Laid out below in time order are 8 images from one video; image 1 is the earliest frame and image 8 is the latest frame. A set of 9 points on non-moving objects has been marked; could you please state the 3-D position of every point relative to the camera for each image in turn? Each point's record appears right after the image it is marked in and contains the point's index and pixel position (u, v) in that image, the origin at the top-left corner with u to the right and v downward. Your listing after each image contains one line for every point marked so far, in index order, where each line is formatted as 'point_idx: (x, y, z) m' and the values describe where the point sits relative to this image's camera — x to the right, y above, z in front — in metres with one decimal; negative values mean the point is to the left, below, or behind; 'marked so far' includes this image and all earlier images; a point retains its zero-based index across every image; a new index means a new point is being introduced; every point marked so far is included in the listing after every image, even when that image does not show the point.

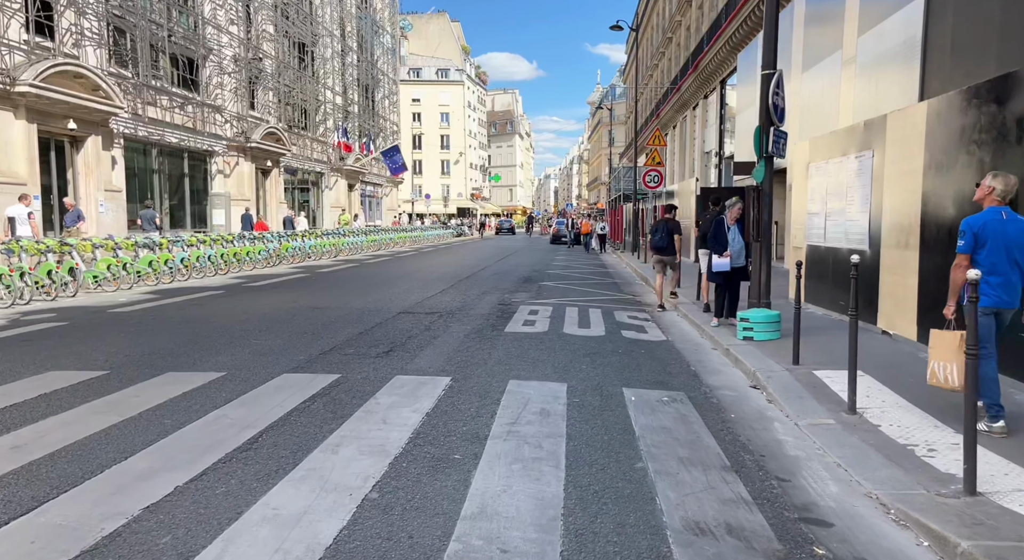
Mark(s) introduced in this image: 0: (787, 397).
0: (+2.2, -0.9, +5.6) m
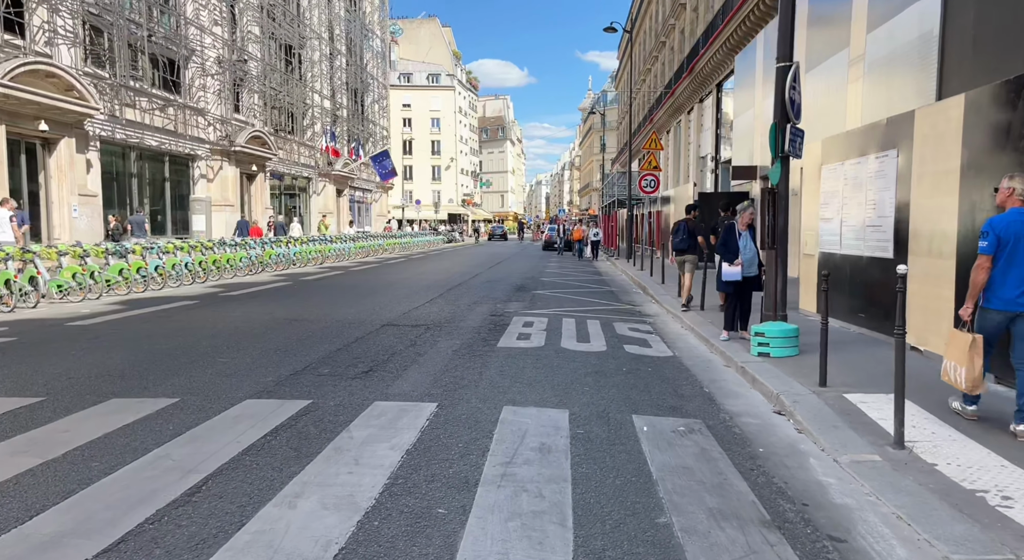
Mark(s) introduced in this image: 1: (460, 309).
0: (+2.2, -1.0, +4.9) m
1: (-0.8, -0.5, +11.1) m
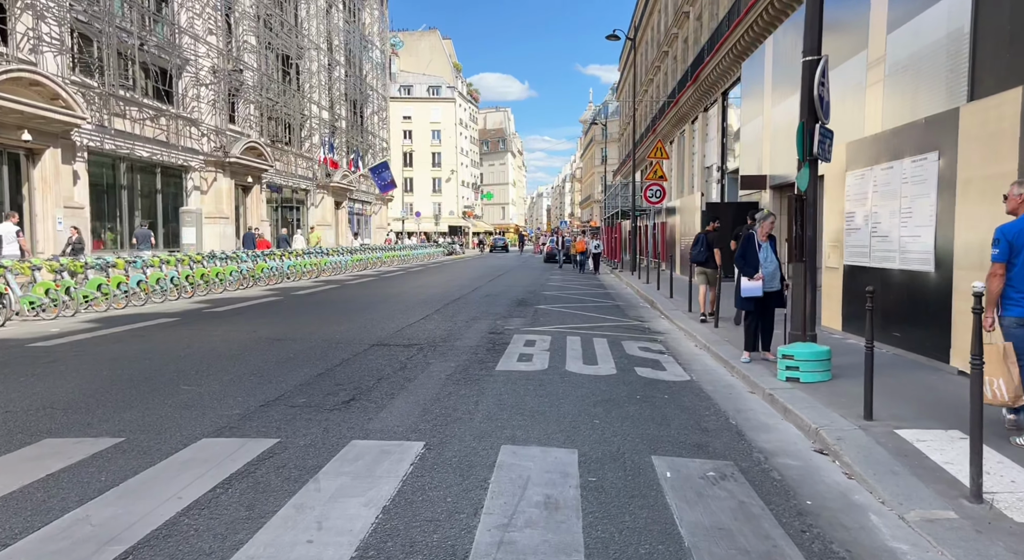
0: (+2.2, -1.1, +4.1) m
1: (-0.8, -0.7, +10.4) m
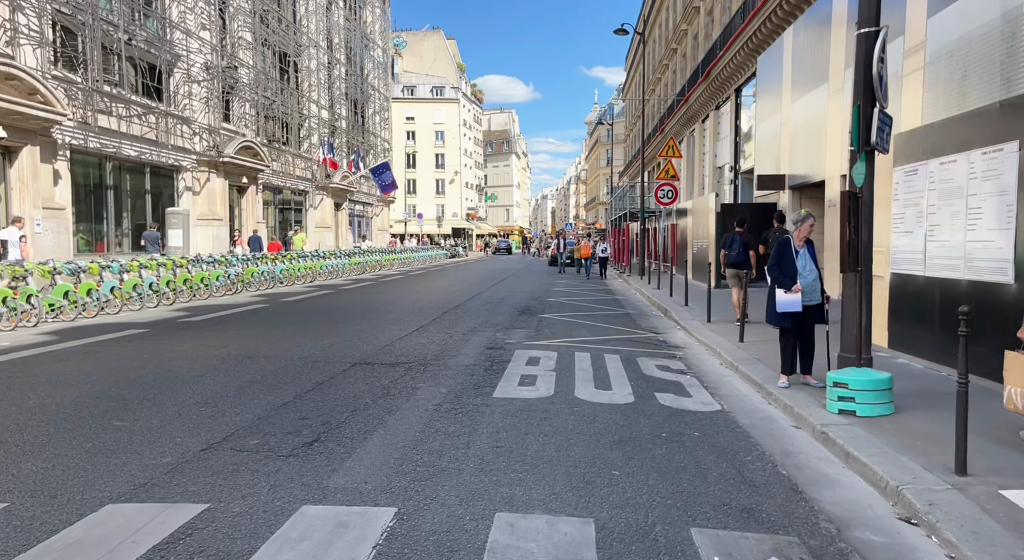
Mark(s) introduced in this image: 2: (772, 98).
0: (+2.1, -1.2, +3.1) m
1: (-0.8, -0.8, +9.4) m
2: (+7.1, +5.0, +19.2) m
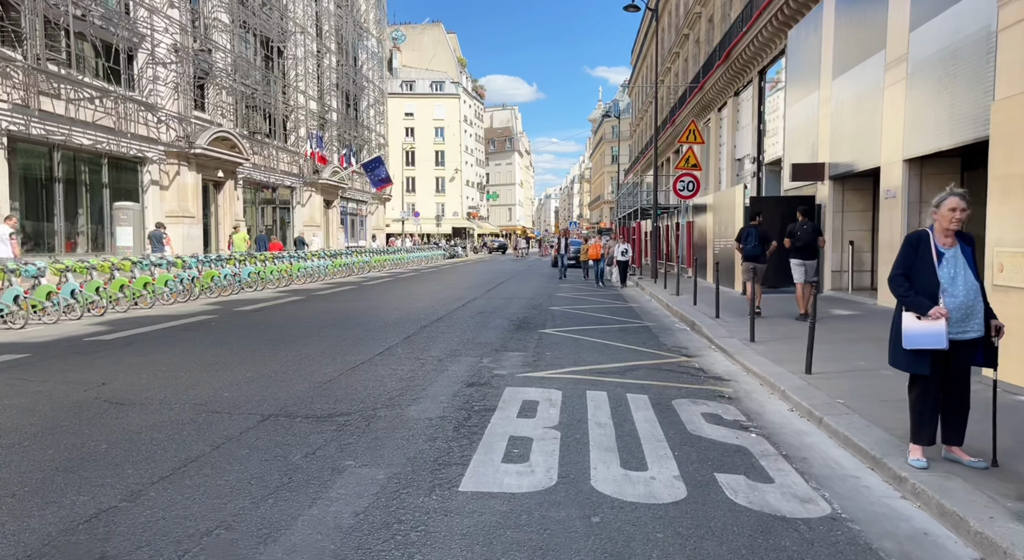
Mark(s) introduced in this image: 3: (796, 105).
0: (+2.0, -1.3, +0.7) m
1: (-0.9, -0.9, +7.0) m
2: (+7.1, +4.8, +16.8) m
3: (+7.1, +4.4, +17.4) m
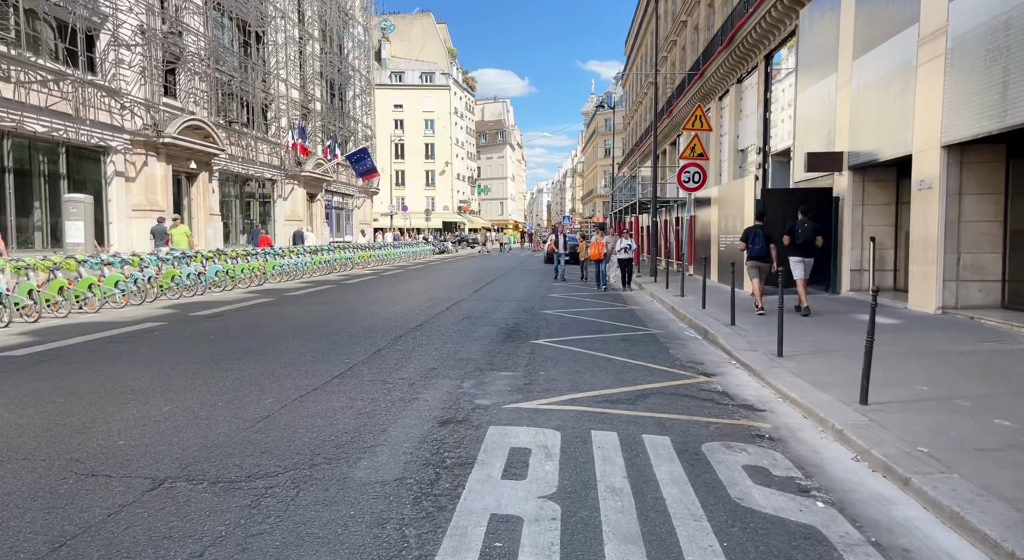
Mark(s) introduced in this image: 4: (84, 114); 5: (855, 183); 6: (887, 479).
0: (+2.0, -1.5, -0.6) m
1: (-1.0, -1.0, +5.7) m
2: (+6.8, +4.9, +15.5) m
3: (+6.8, +4.4, +16.1) m
4: (-12.1, +4.7, +19.7) m
5: (+6.7, +1.9, +13.5) m
6: (+2.2, -1.2, +4.2) m
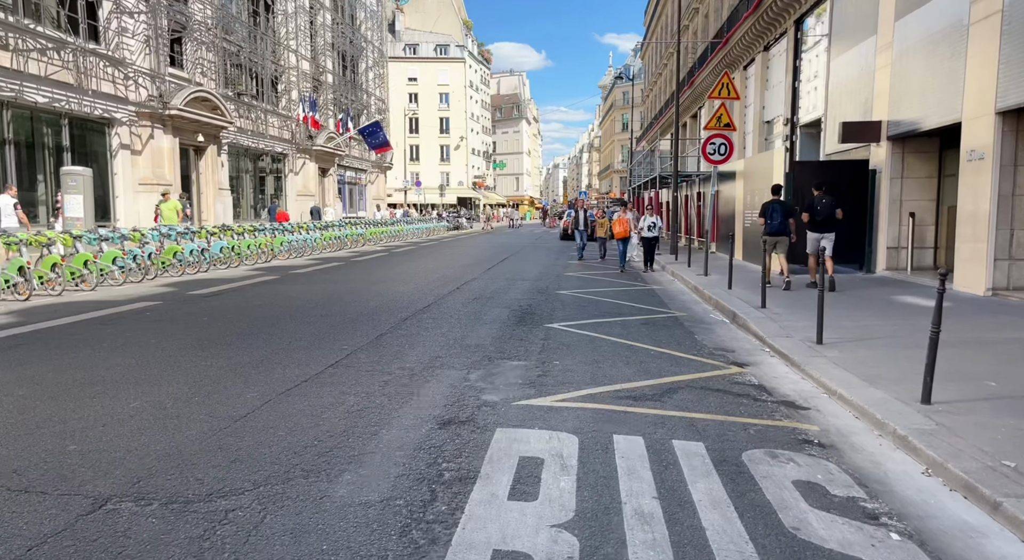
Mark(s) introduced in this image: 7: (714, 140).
0: (+1.9, -1.5, -1.3) m
1: (-0.9, -0.8, +5.1) m
2: (+7.2, +5.3, +14.5) m
3: (+7.2, +4.9, +15.1) m
4: (-11.6, +5.3, +19.1) m
5: (+6.9, +2.3, +12.6) m
6: (+2.3, -1.1, +3.5) m
7: (+4.1, +2.8, +14.0) m
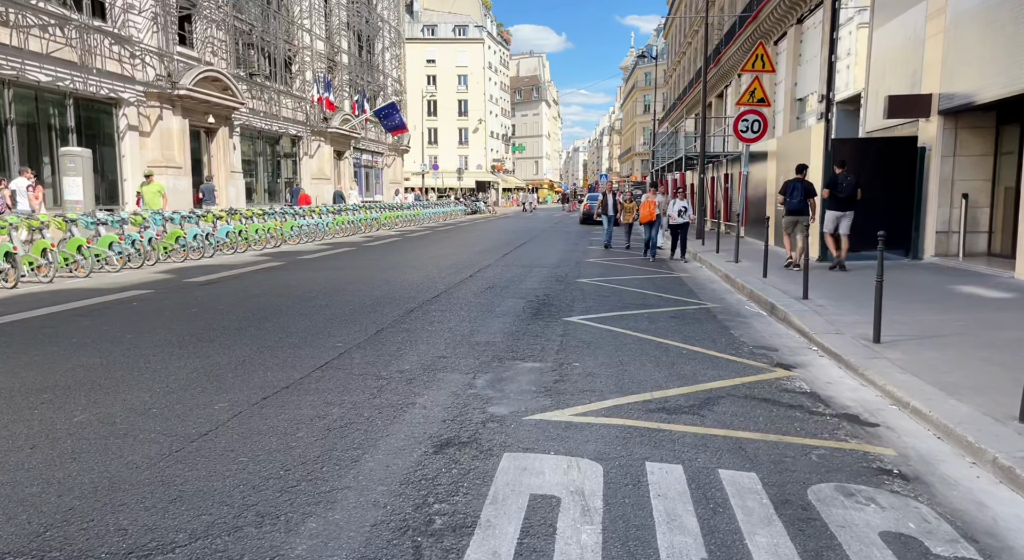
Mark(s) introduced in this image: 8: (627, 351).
0: (+1.8, -1.6, -2.1) m
1: (-0.9, -0.8, +4.3) m
2: (+7.5, +5.6, +13.4) m
3: (+7.5, +5.2, +14.0) m
4: (-11.2, +5.7, +18.5) m
5: (+7.2, +2.5, +11.6) m
6: (+2.3, -1.1, +2.7) m
7: (+4.4, +3.1, +13.1) m
8: (+1.0, -0.6, +6.1) m
